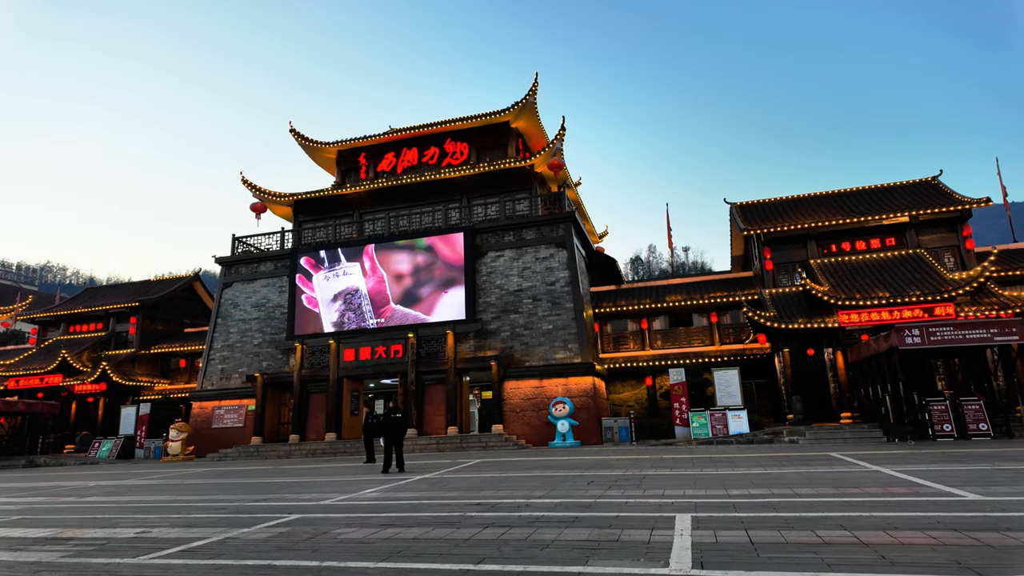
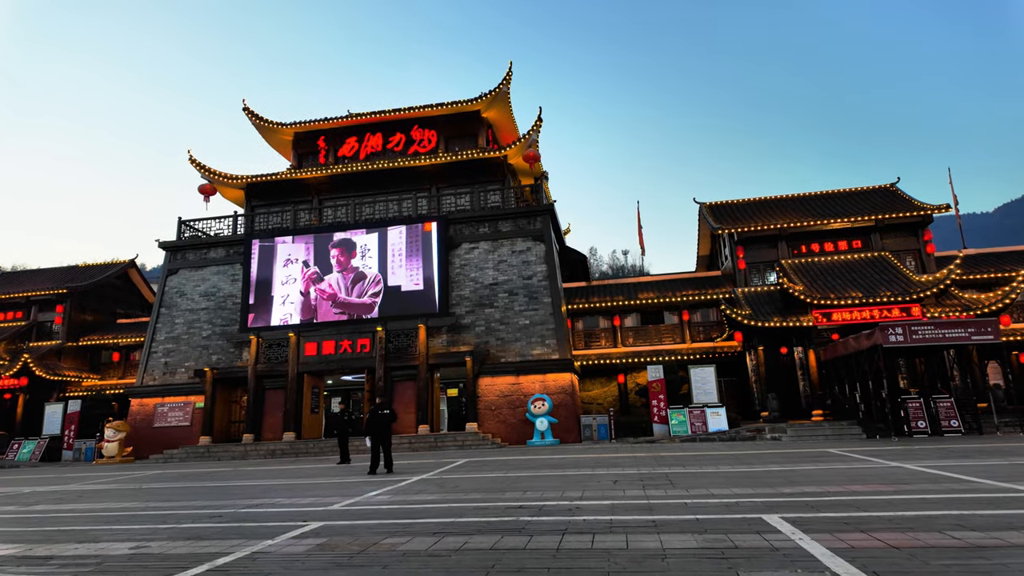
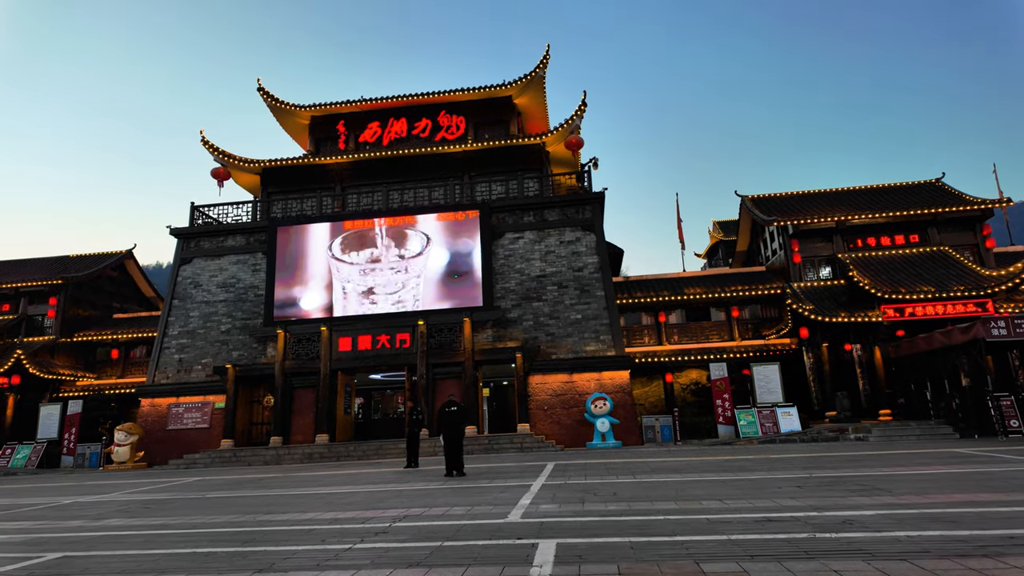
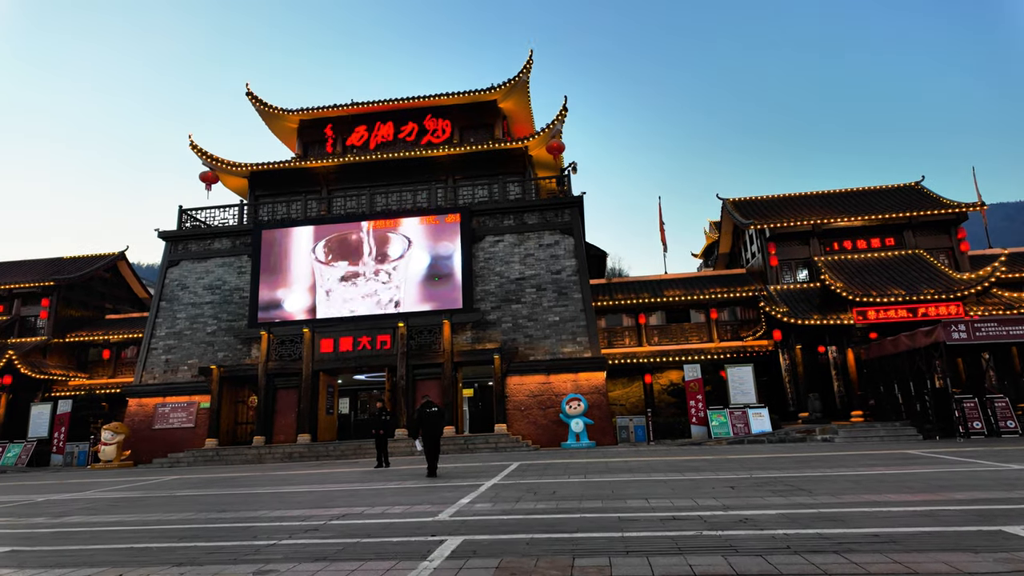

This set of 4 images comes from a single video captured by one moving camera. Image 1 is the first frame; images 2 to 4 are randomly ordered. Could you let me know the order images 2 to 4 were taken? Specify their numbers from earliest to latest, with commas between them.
2, 4, 3
